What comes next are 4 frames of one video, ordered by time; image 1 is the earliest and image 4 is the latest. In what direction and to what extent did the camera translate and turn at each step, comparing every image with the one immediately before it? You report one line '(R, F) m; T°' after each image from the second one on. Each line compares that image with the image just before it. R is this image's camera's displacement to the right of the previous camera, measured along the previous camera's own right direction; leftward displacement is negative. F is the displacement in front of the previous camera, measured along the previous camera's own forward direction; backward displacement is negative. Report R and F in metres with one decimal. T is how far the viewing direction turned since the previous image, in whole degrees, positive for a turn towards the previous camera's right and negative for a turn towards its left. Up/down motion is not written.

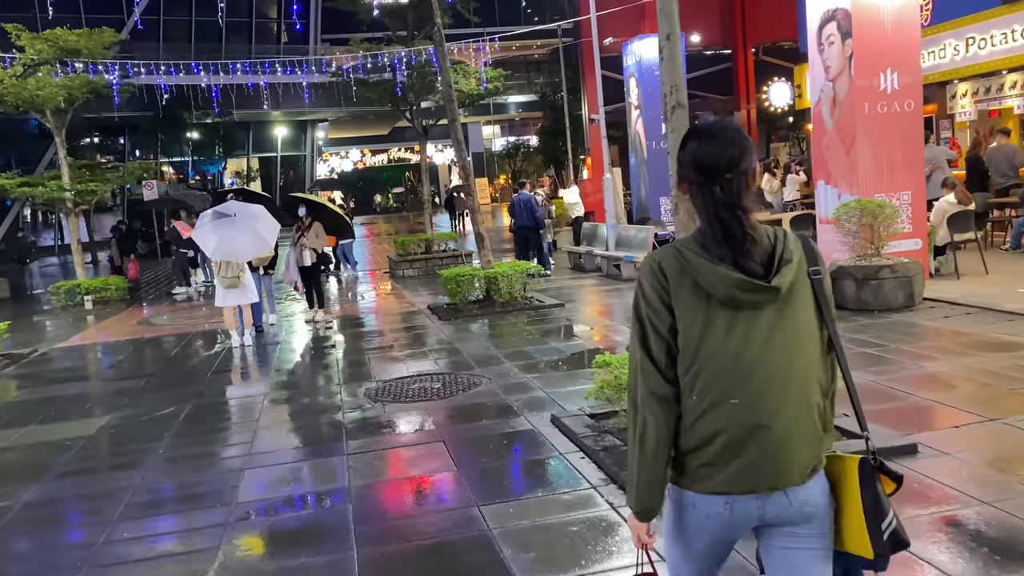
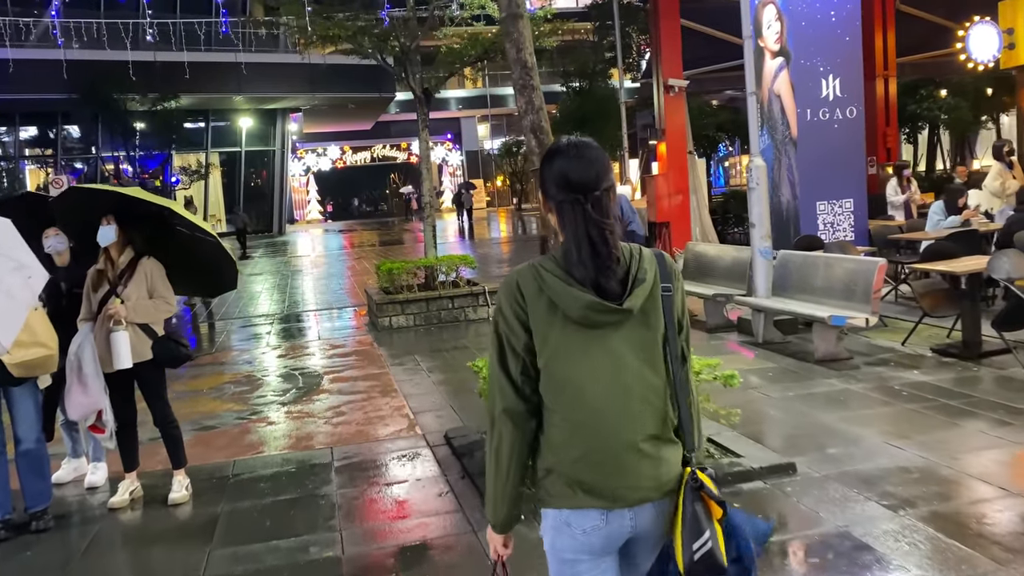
(-1.0, +6.9) m; +1°
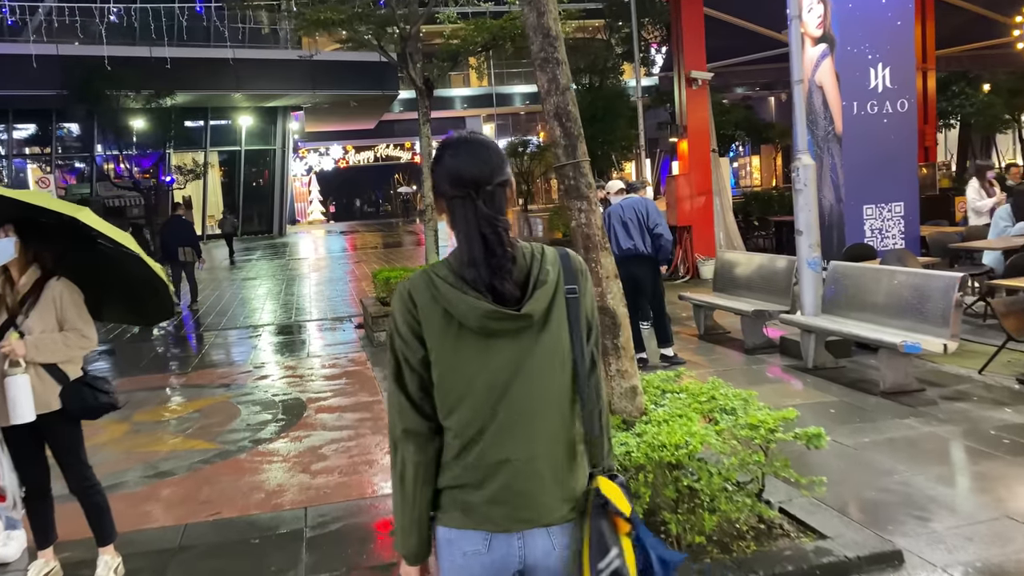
(-0.1, +1.1) m; 0°
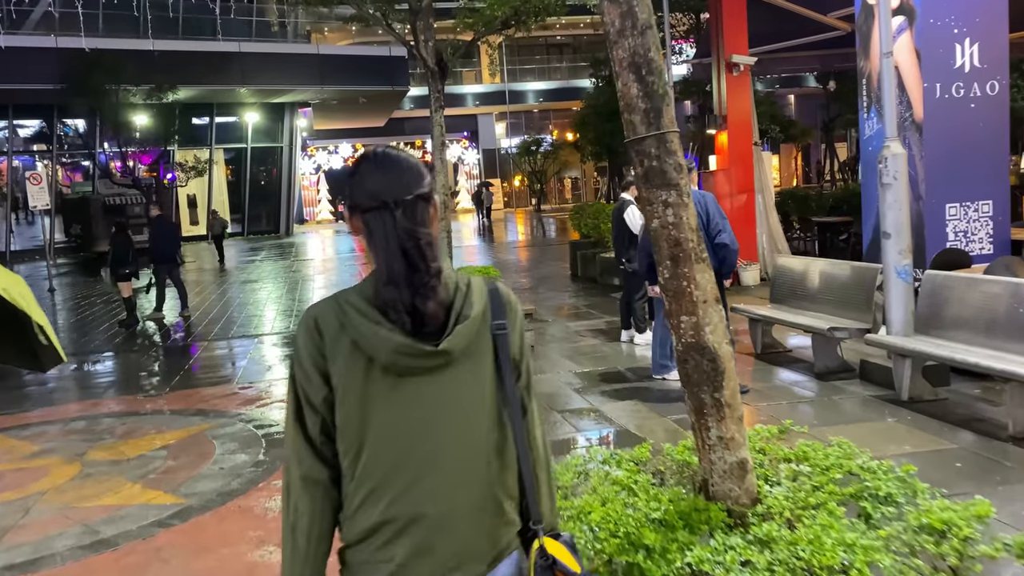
(-0.2, +1.3) m; -1°
